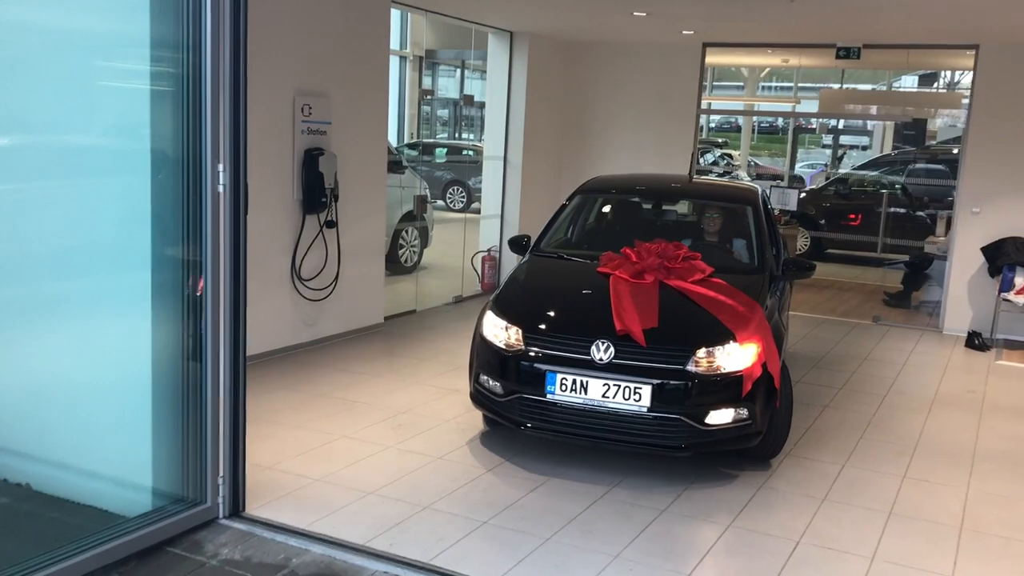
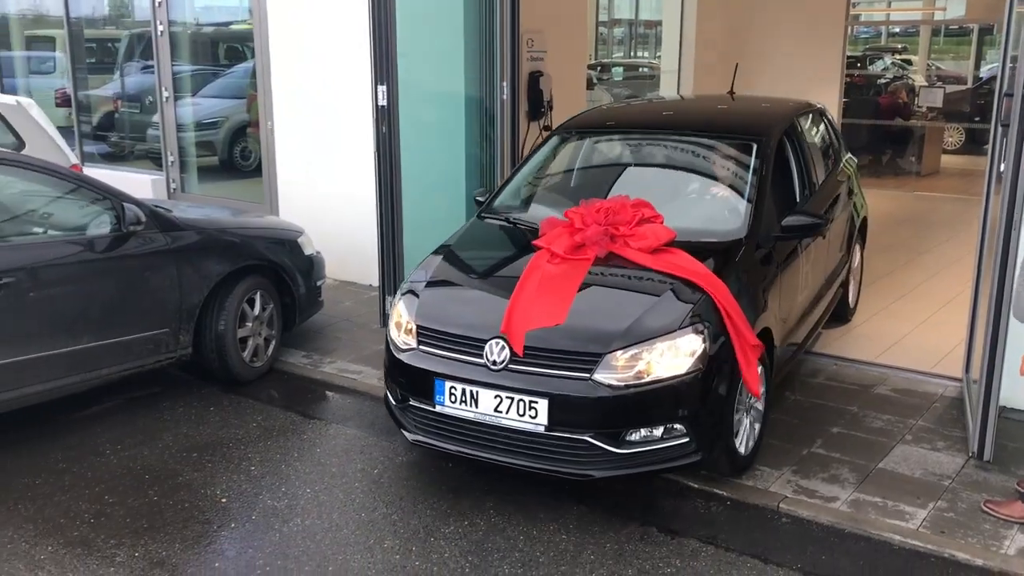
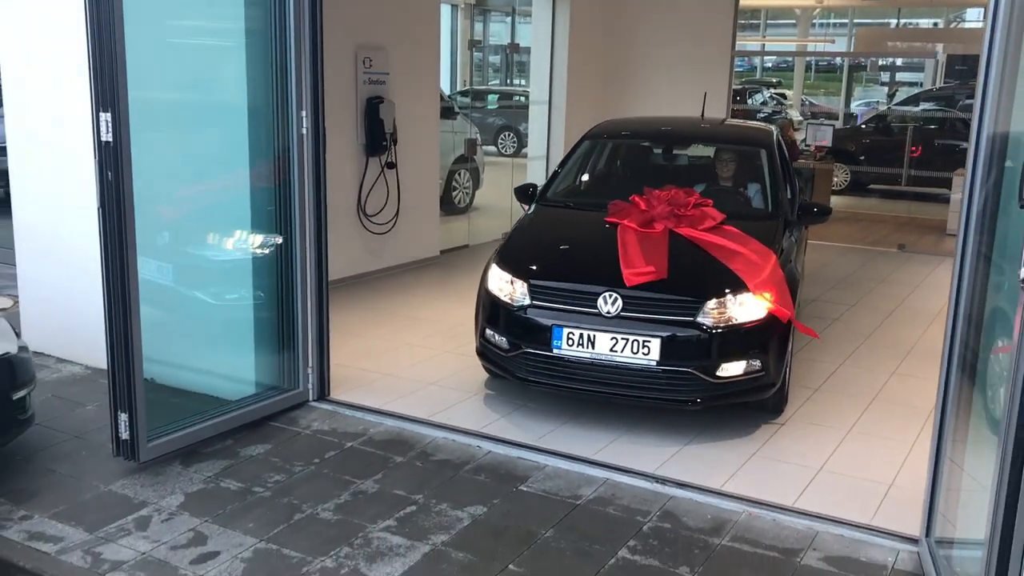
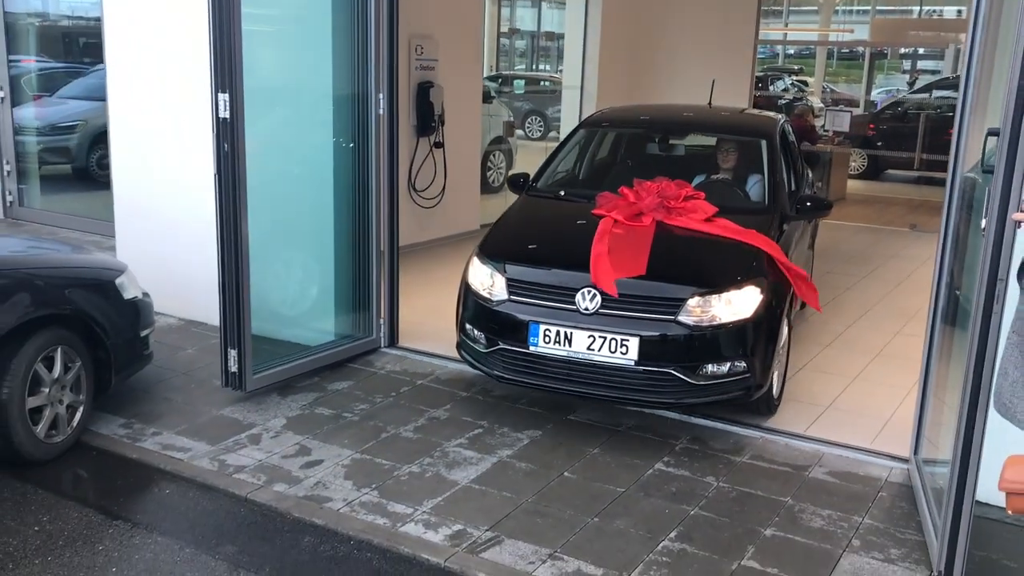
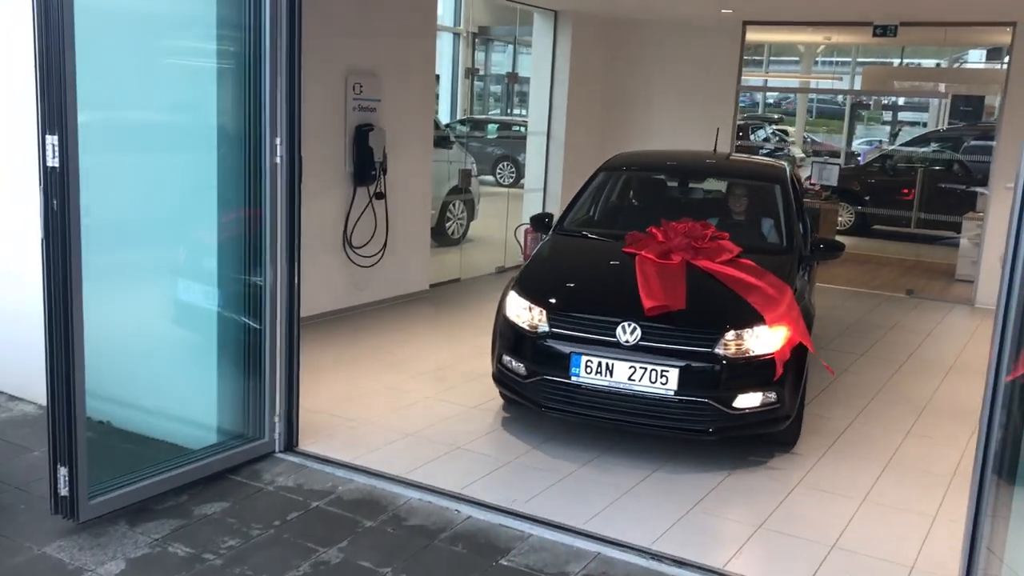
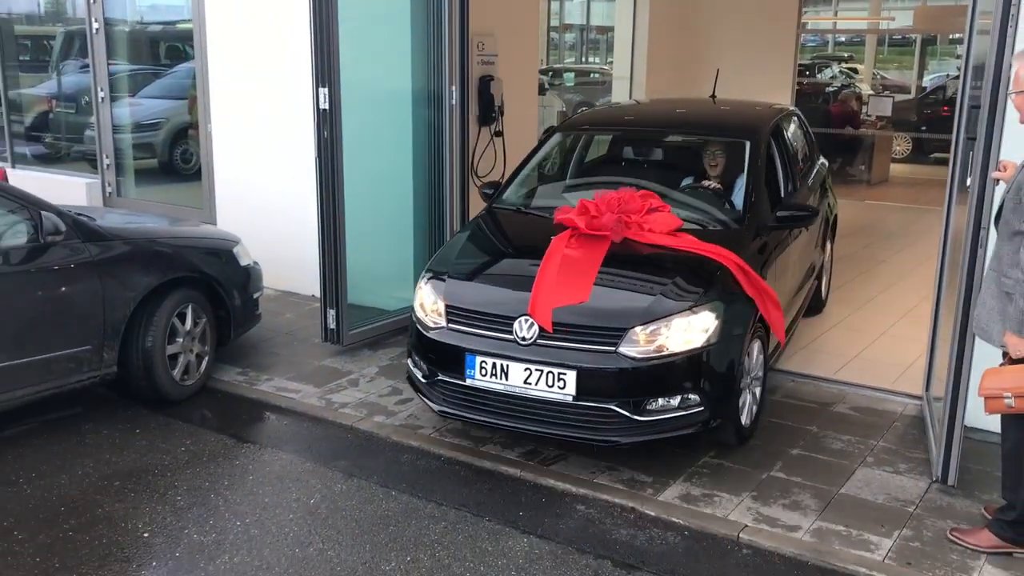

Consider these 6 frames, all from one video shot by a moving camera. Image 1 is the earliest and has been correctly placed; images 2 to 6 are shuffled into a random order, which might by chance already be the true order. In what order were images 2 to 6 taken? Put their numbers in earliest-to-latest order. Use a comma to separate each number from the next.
5, 3, 4, 6, 2
